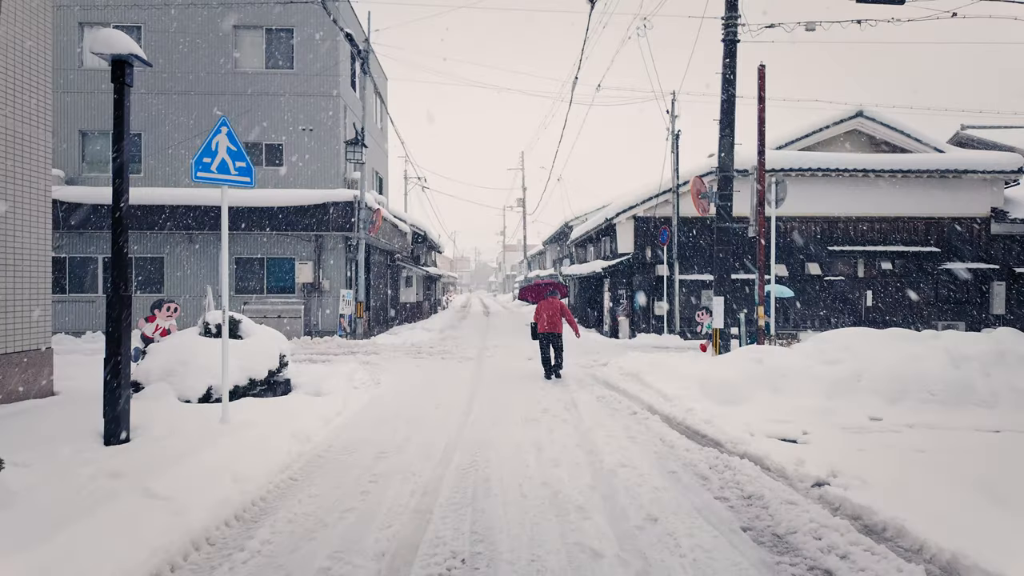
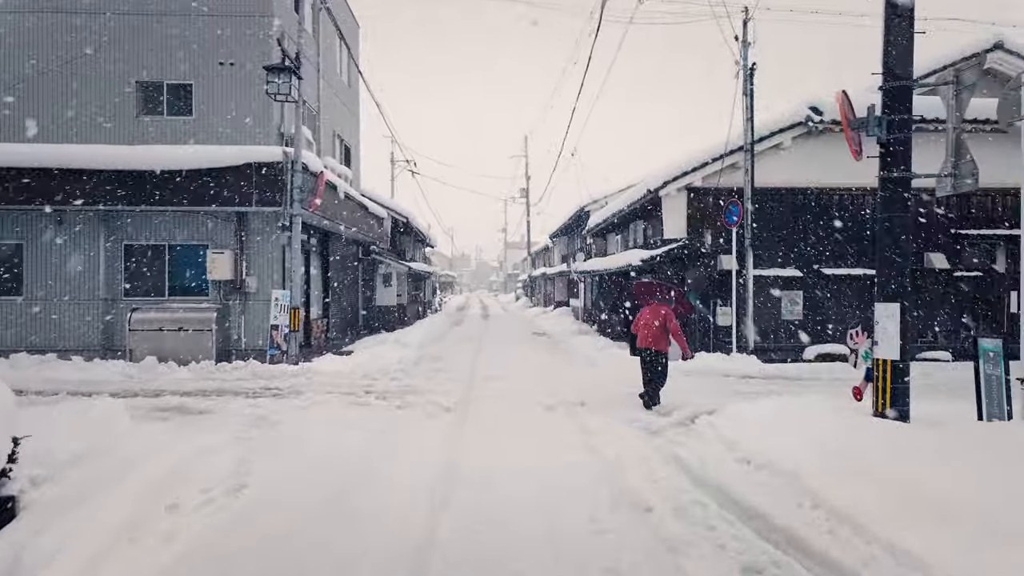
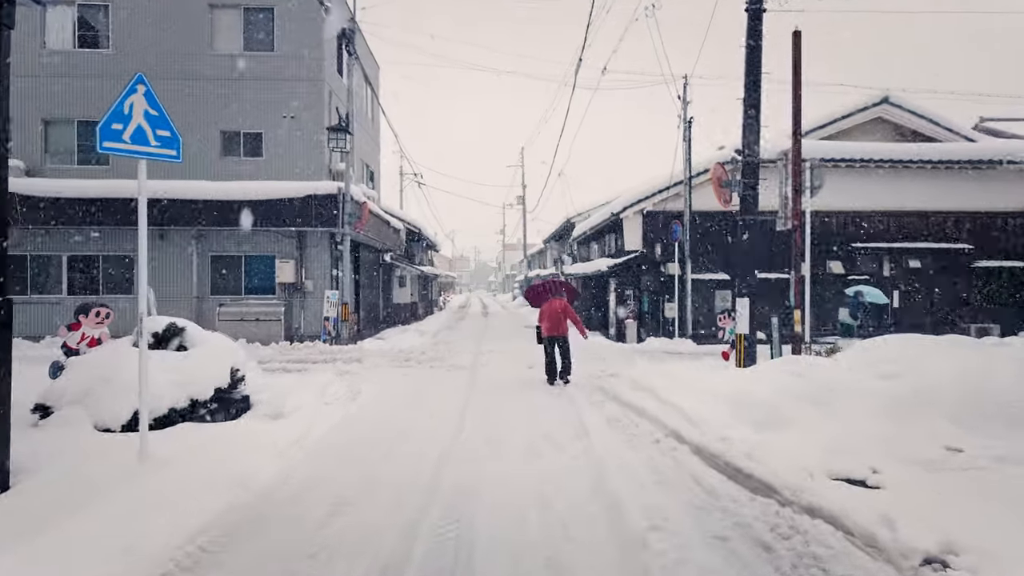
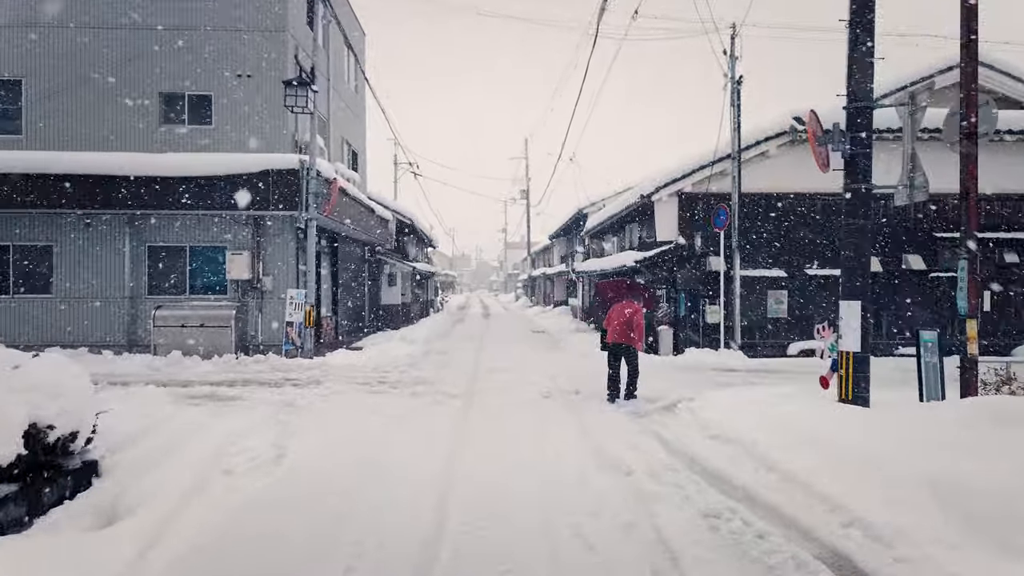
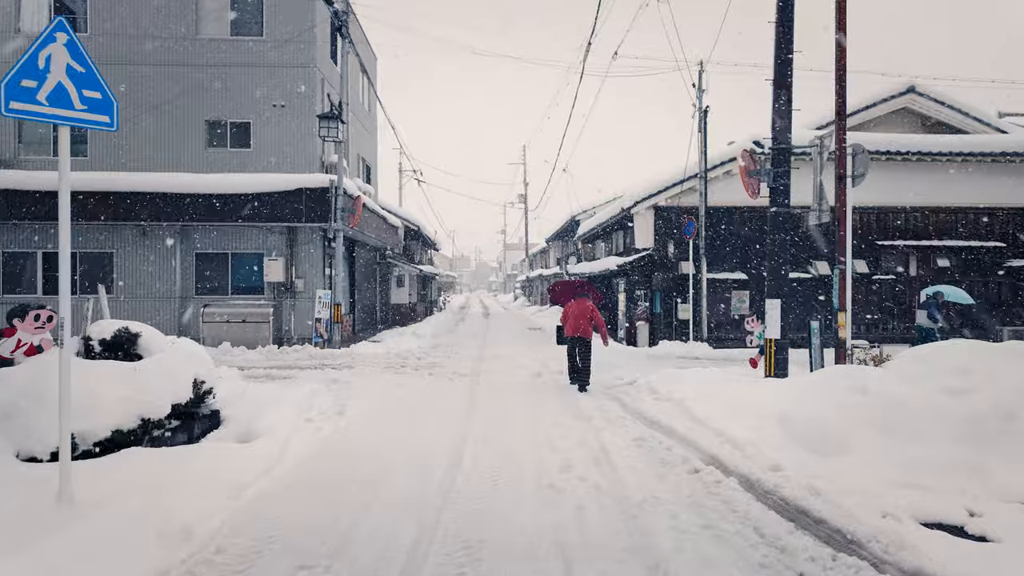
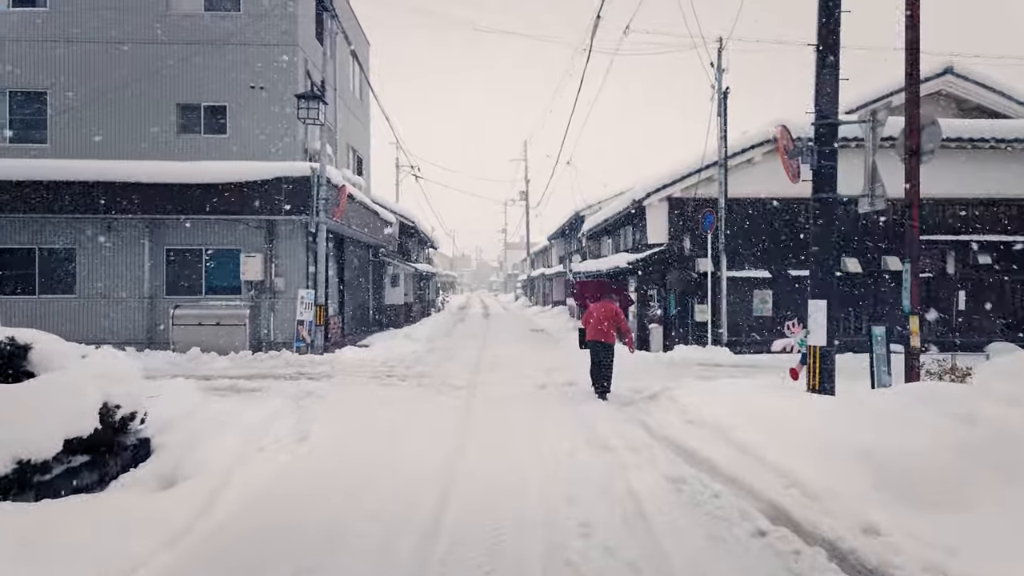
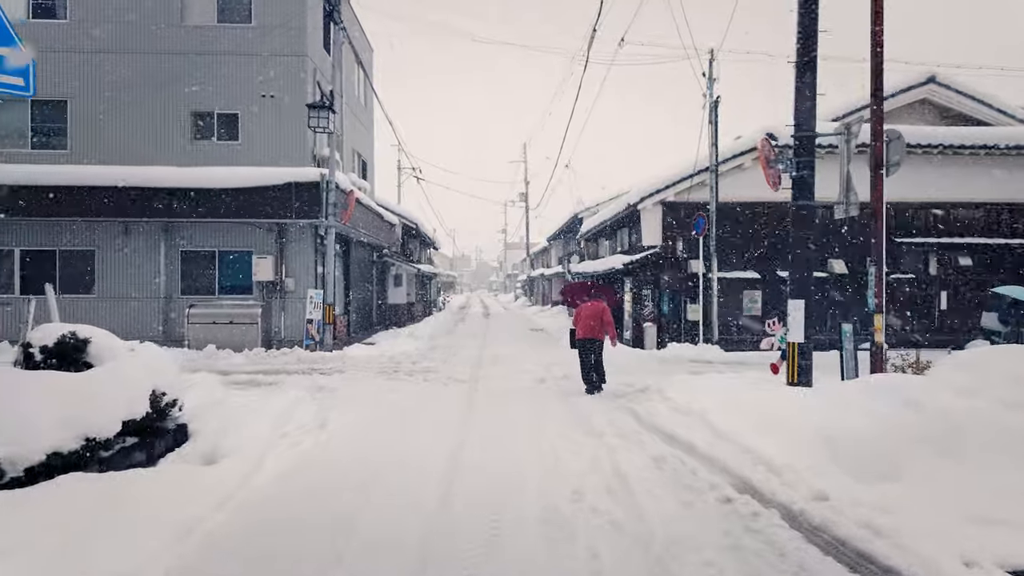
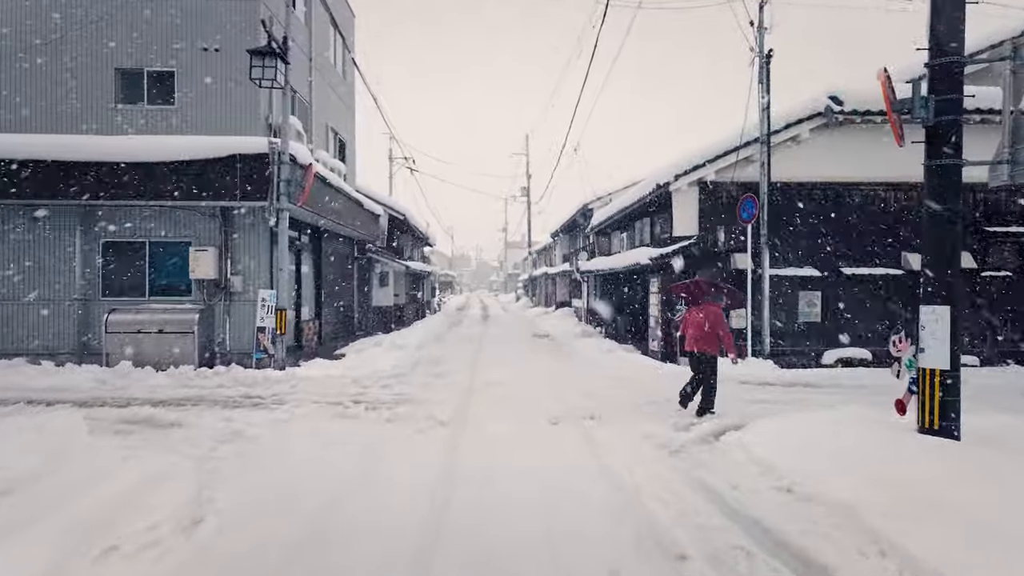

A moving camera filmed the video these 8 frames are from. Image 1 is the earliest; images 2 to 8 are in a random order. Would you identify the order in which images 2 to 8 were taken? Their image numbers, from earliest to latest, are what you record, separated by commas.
3, 5, 7, 6, 4, 2, 8
